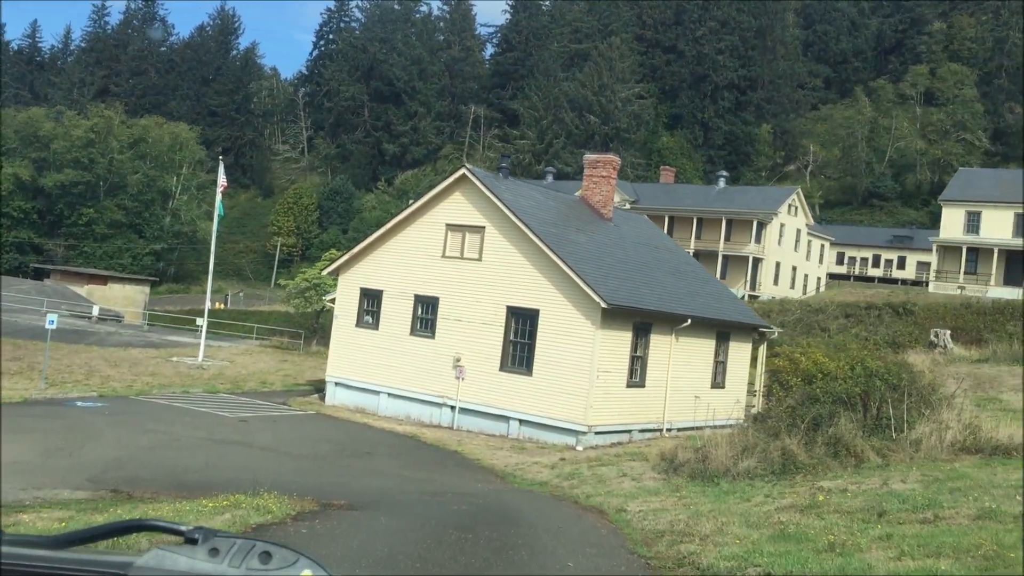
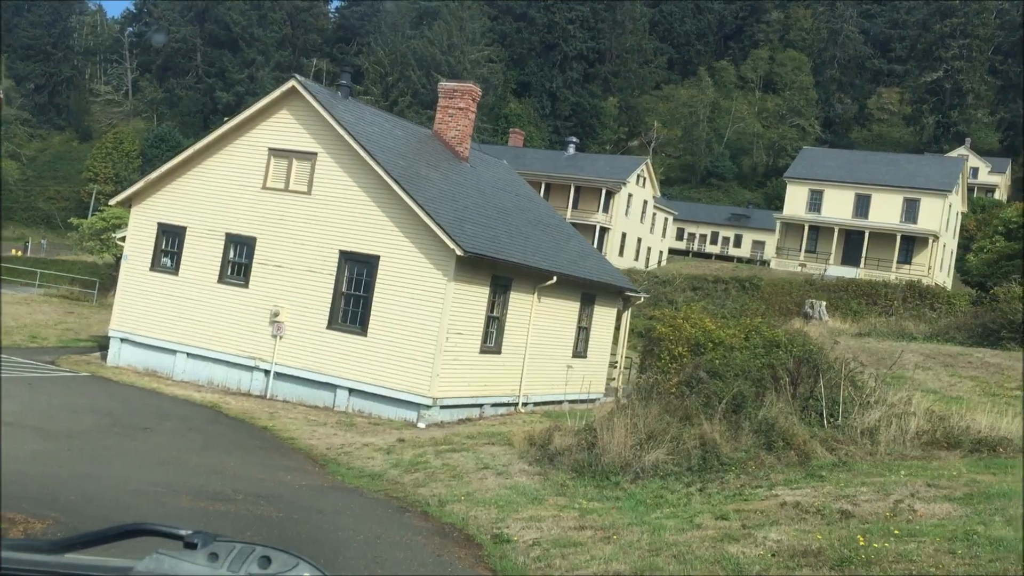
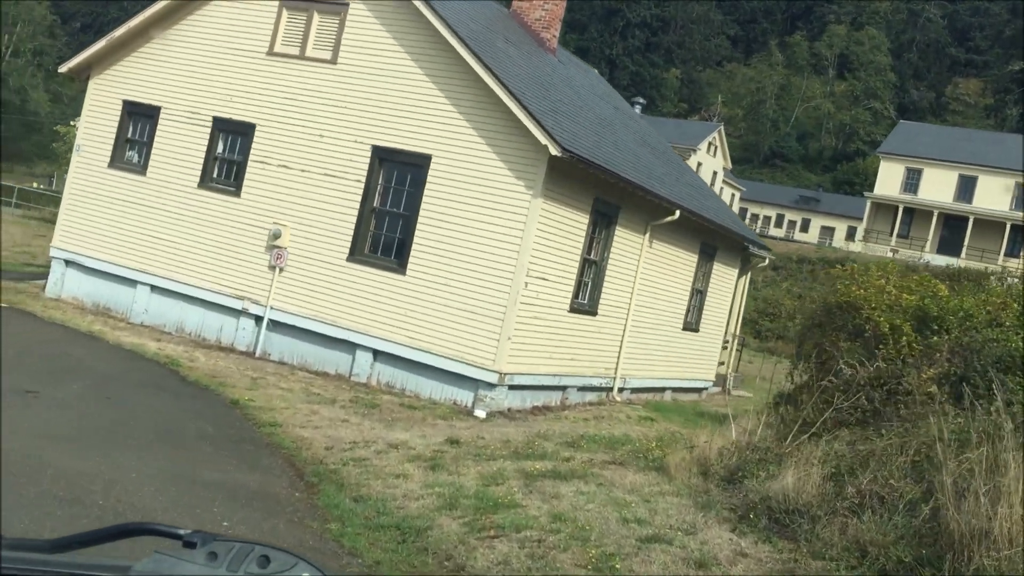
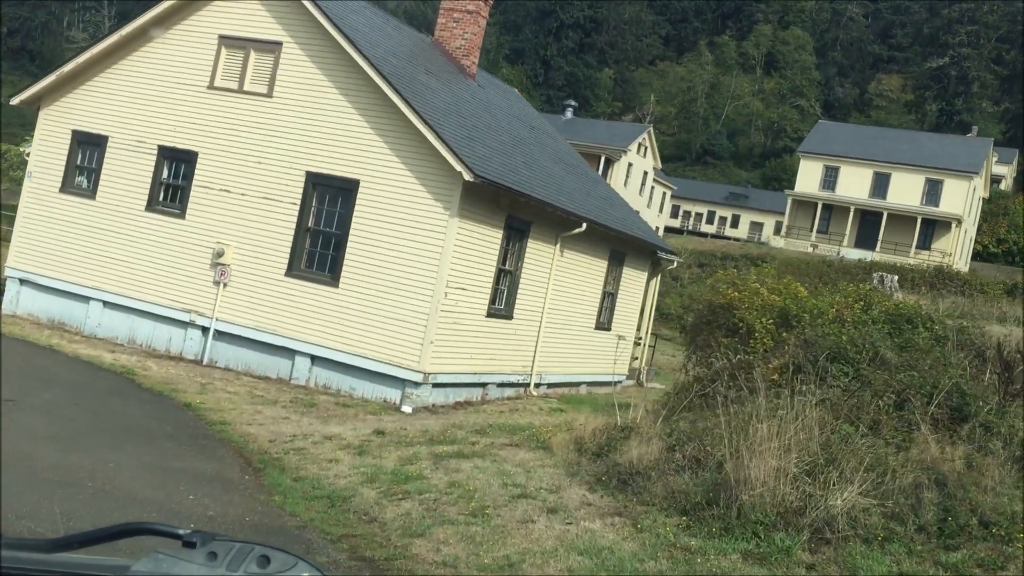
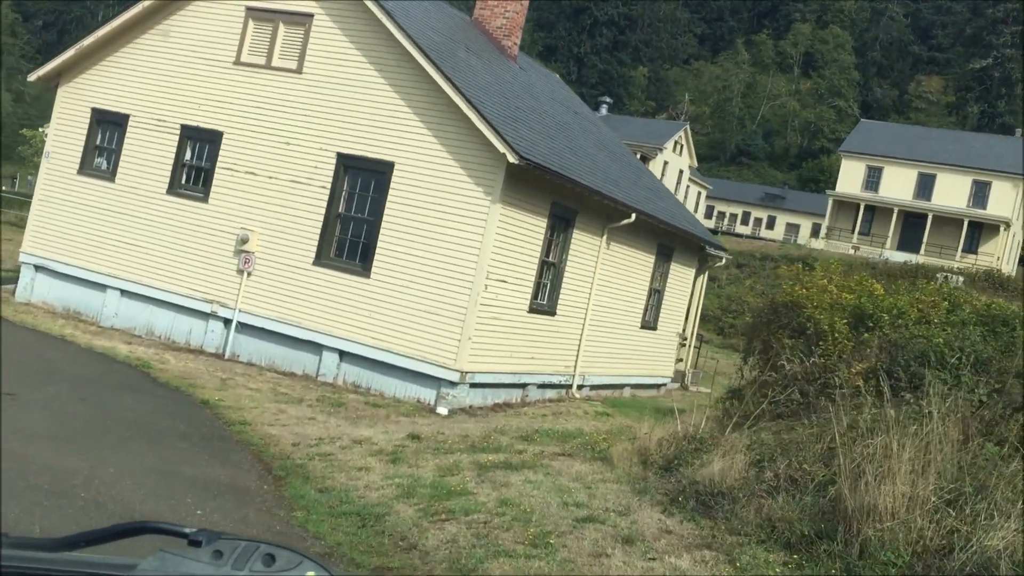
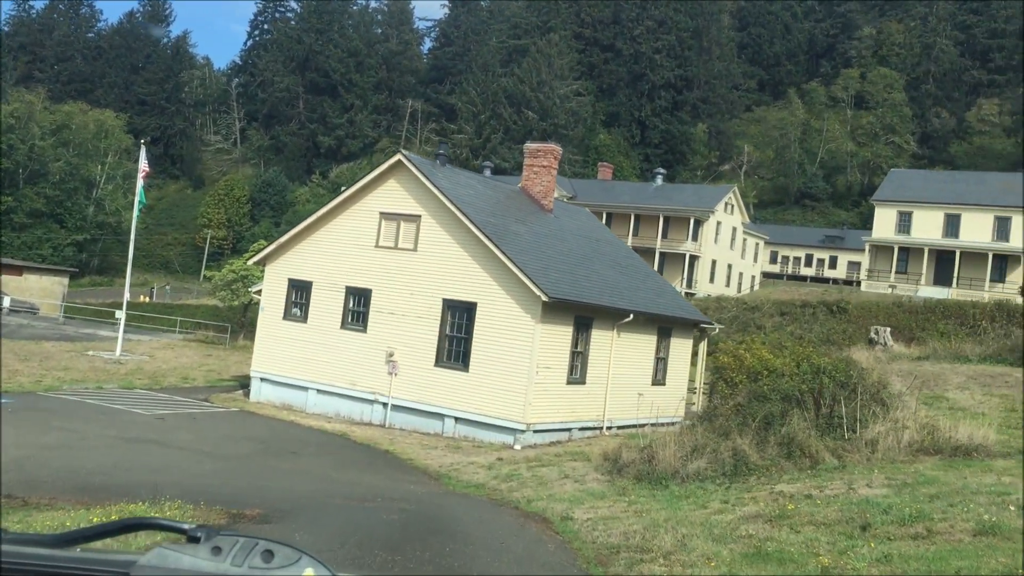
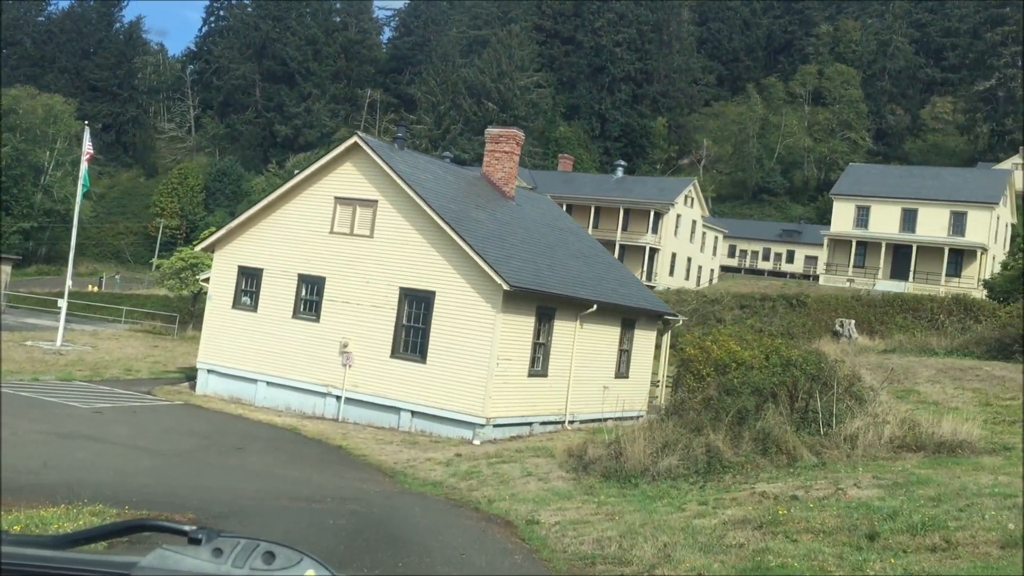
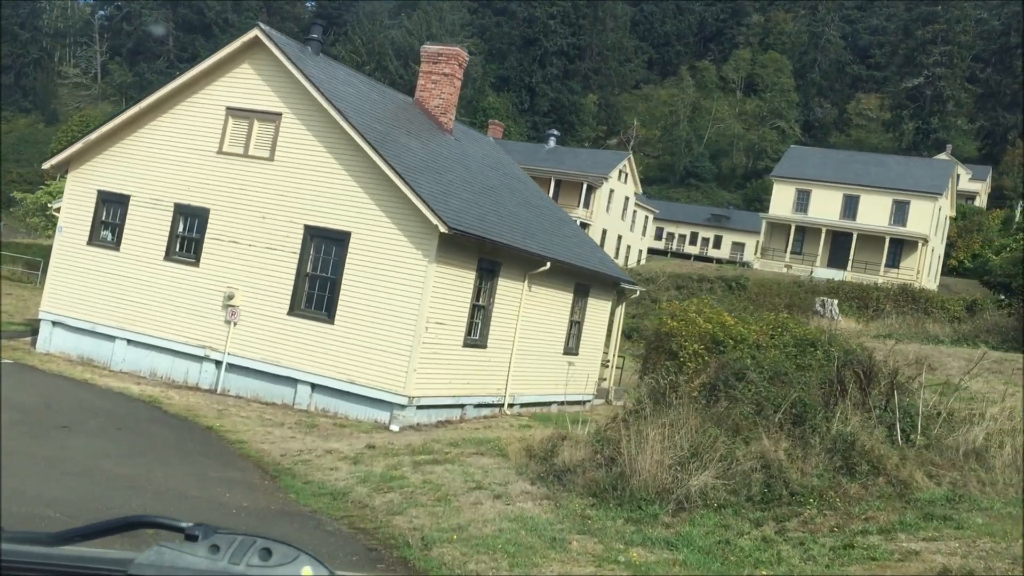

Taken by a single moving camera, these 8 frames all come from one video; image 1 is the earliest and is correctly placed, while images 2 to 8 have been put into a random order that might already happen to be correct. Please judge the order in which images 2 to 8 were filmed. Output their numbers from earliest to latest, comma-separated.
6, 7, 2, 8, 4, 5, 3
